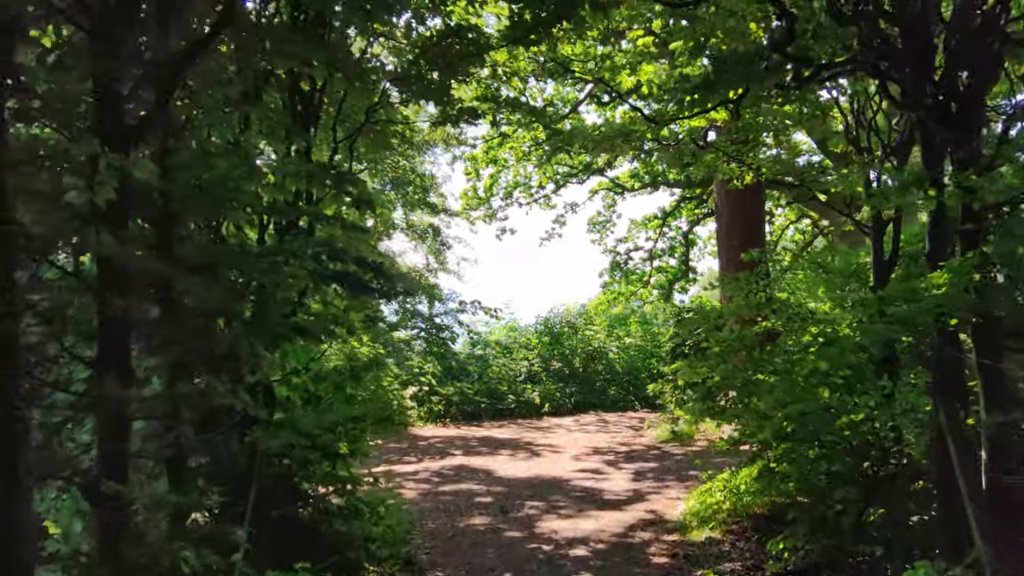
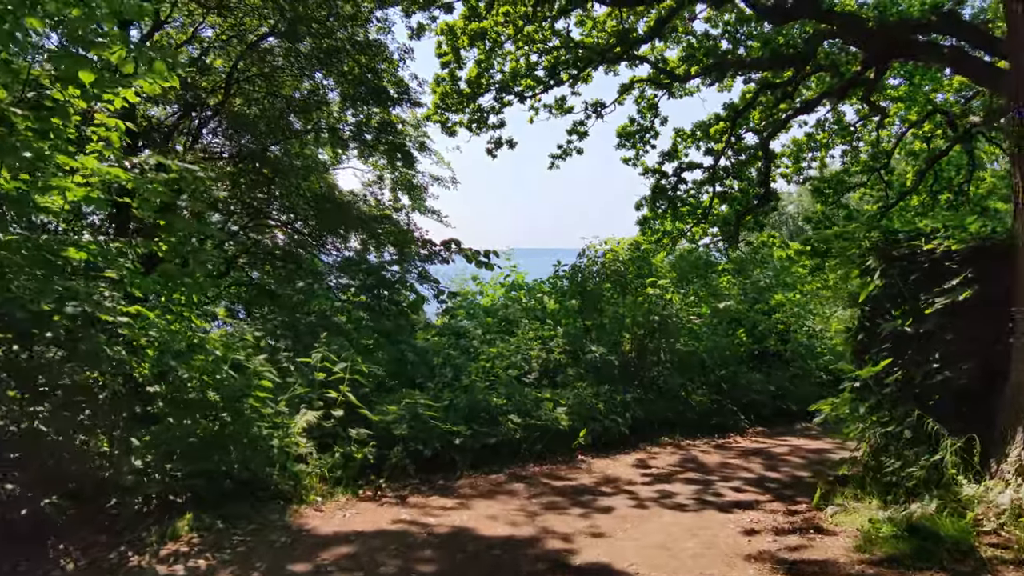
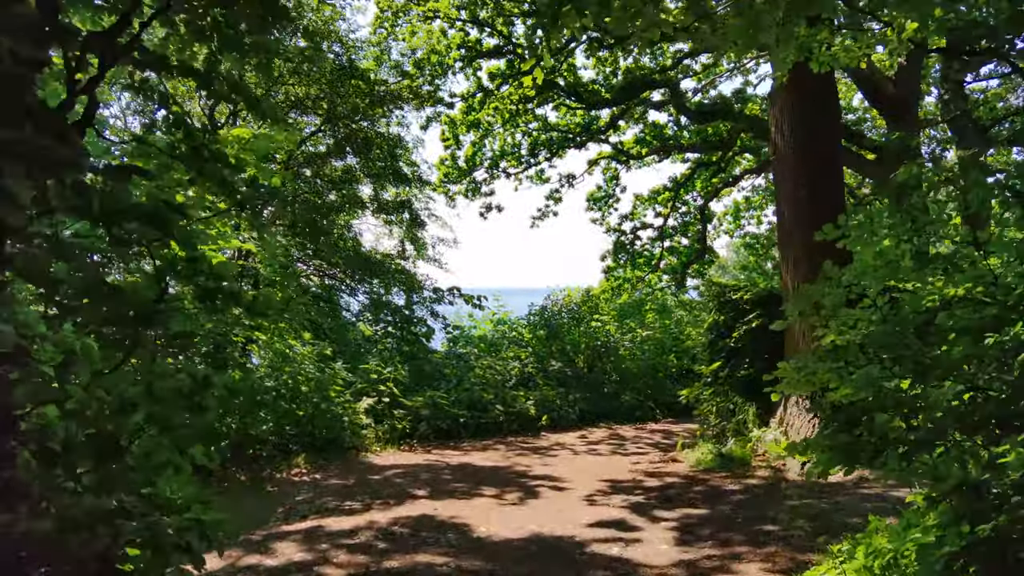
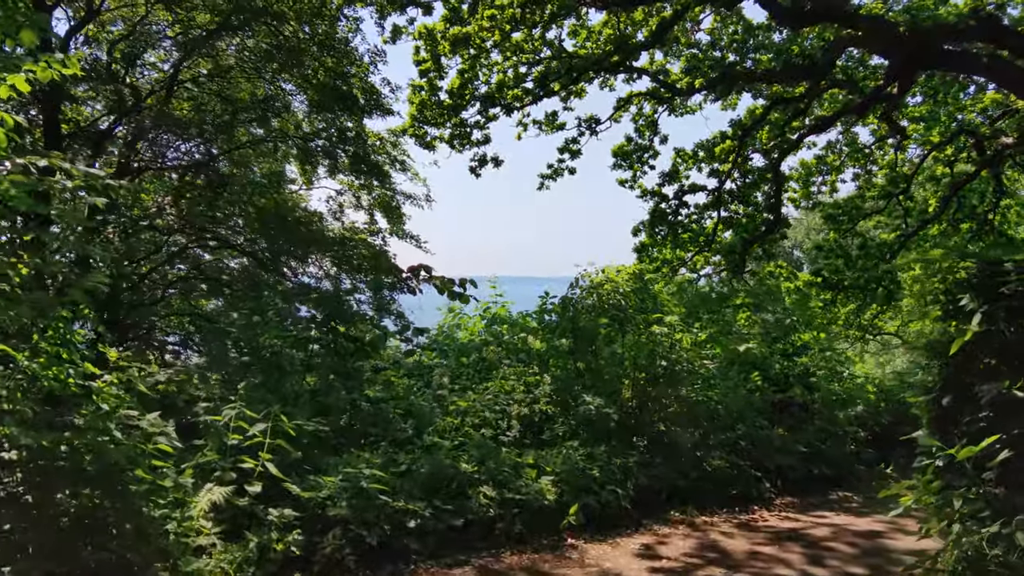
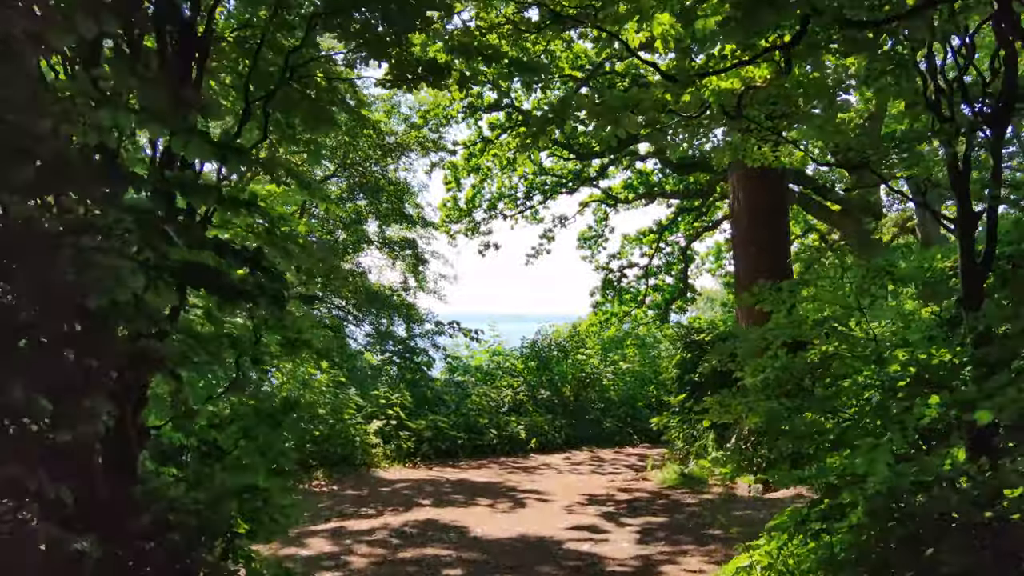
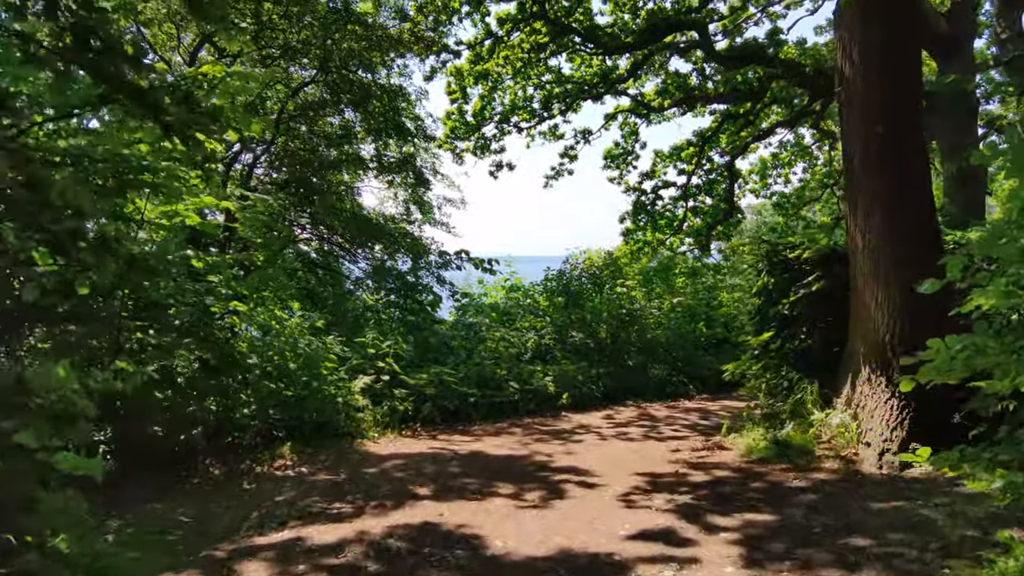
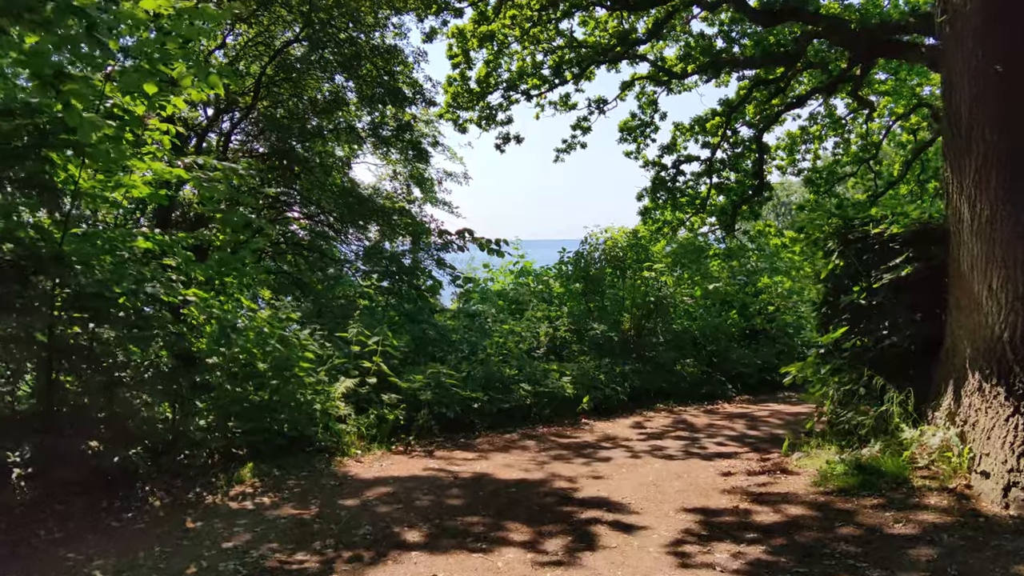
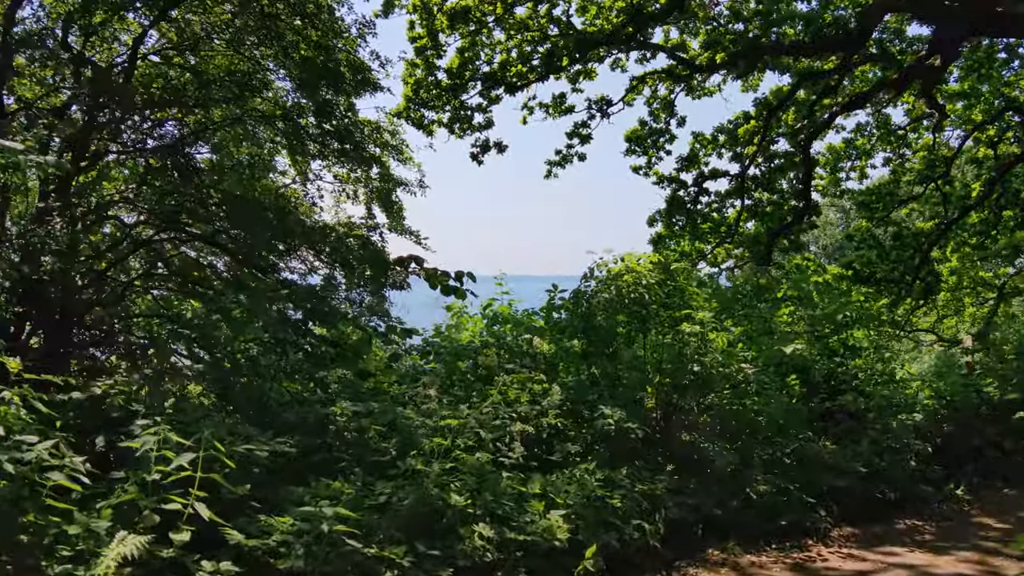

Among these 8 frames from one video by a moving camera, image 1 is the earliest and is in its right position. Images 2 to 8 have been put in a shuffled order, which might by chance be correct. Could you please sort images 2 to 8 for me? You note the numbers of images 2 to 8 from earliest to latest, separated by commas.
5, 3, 6, 7, 2, 4, 8
